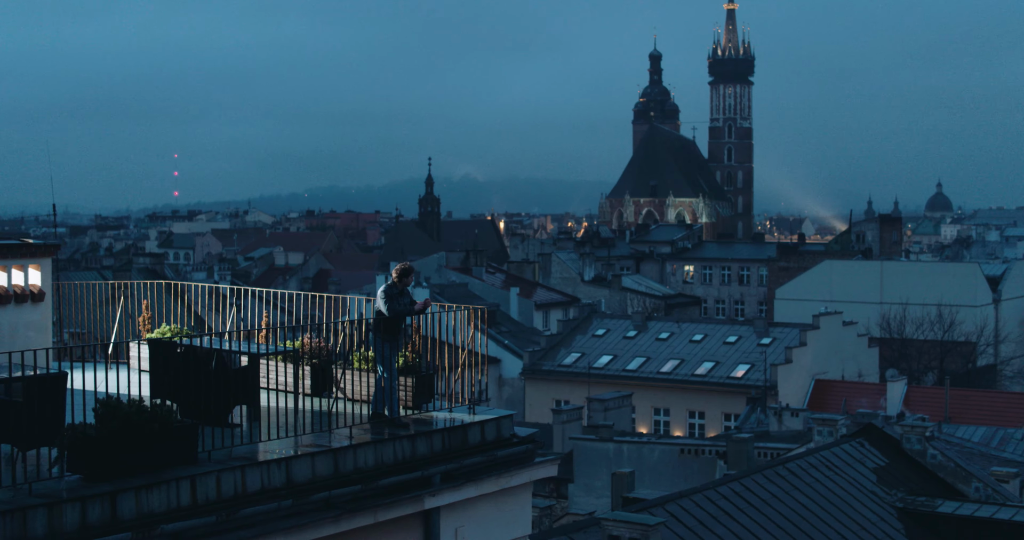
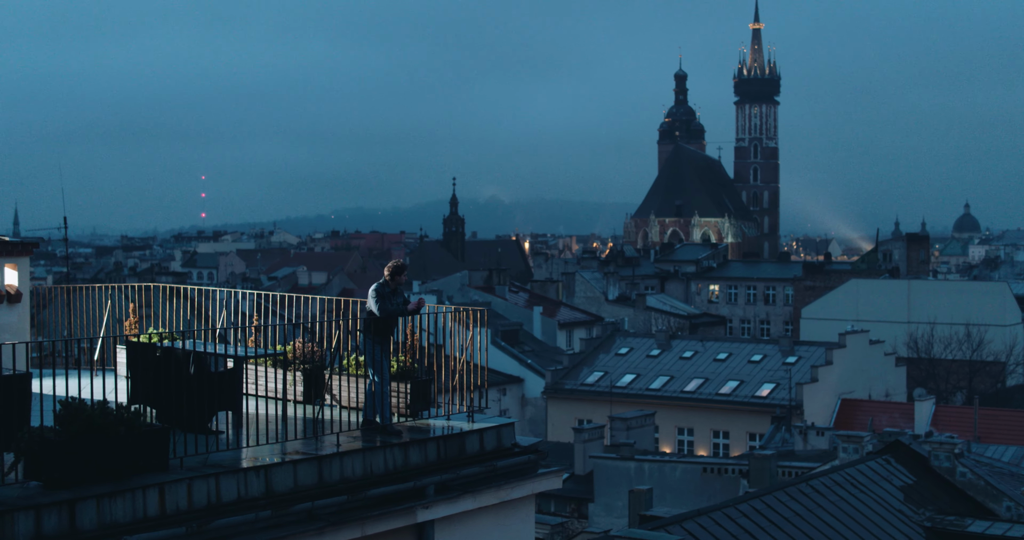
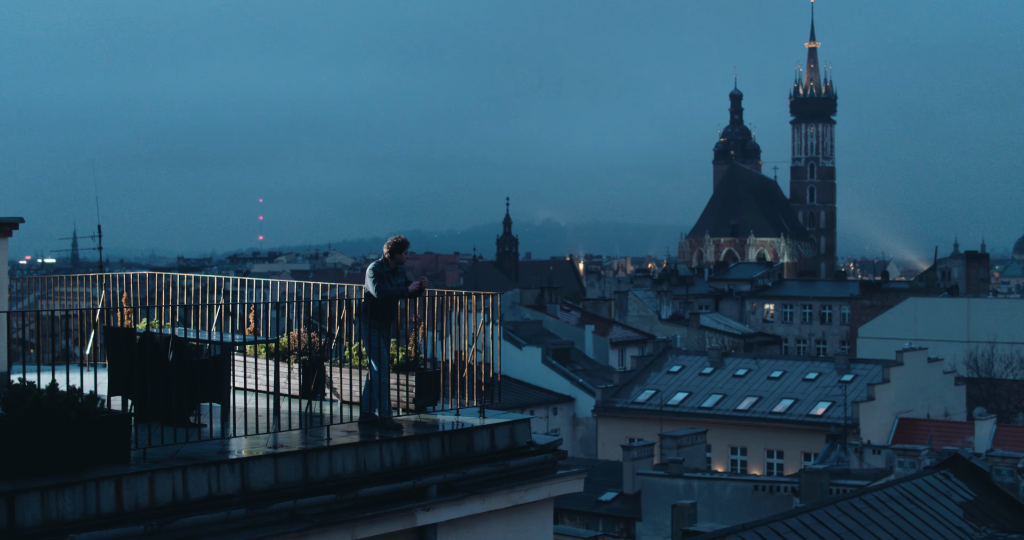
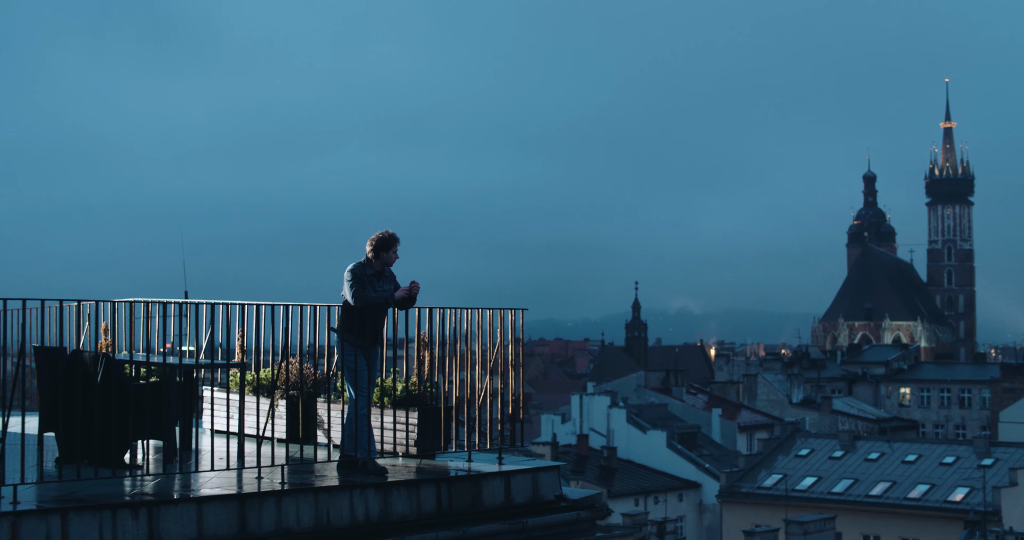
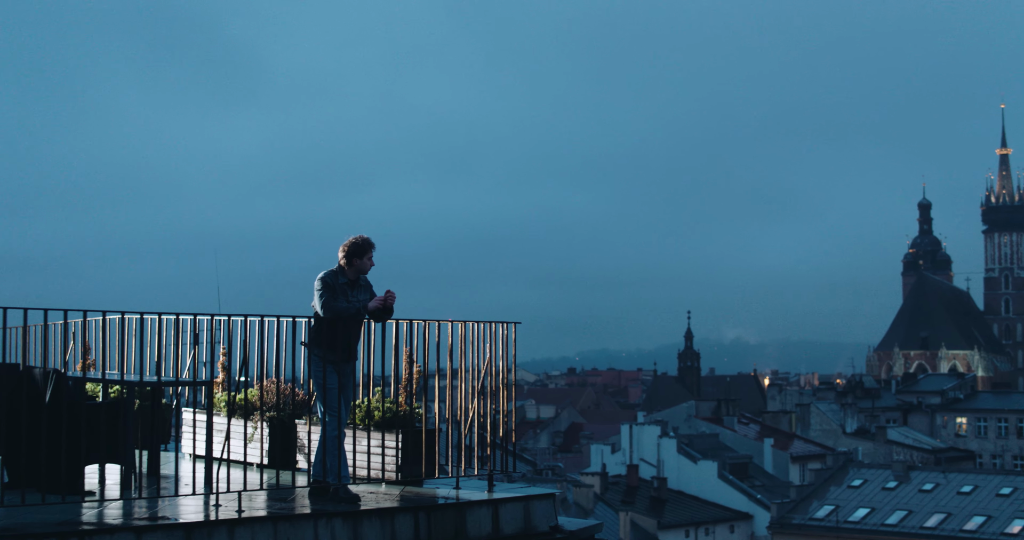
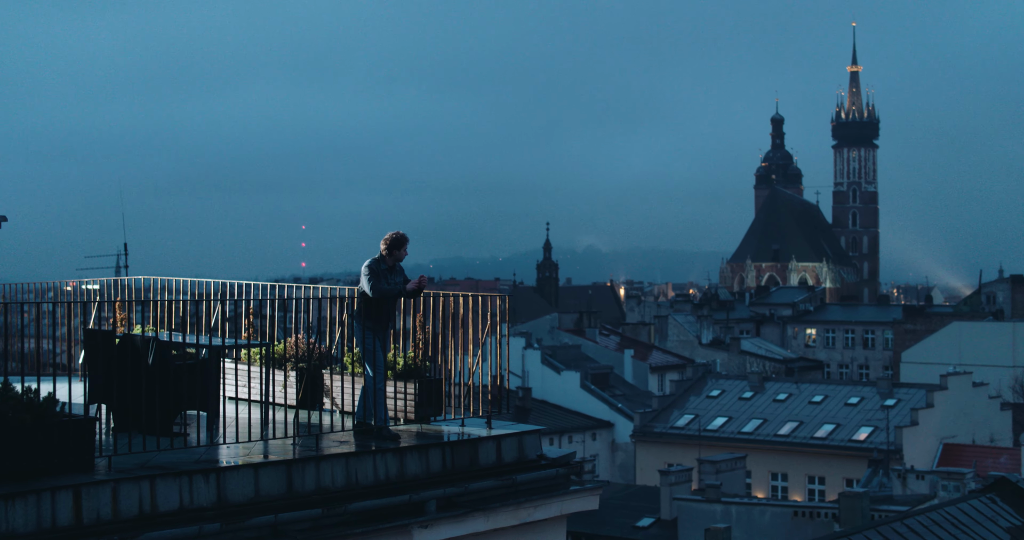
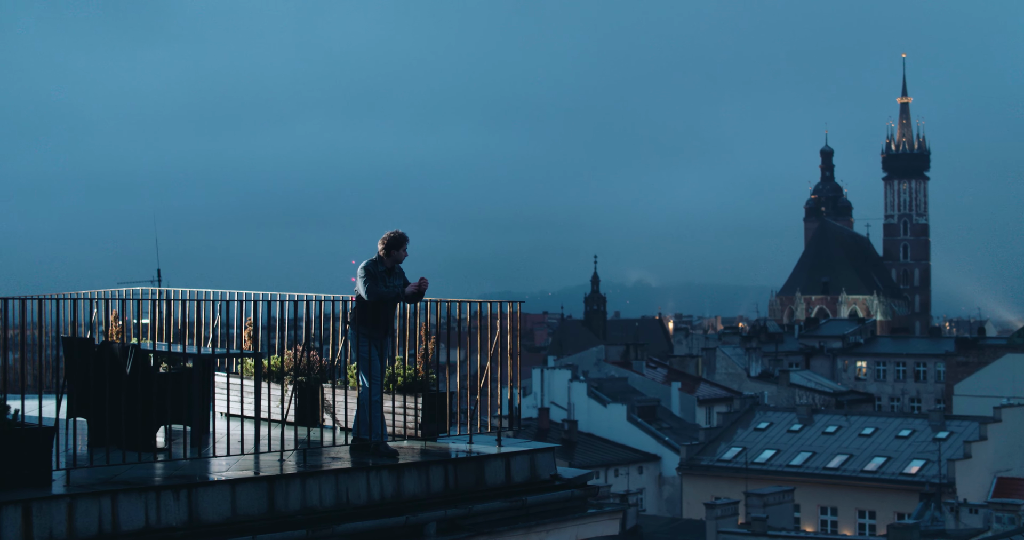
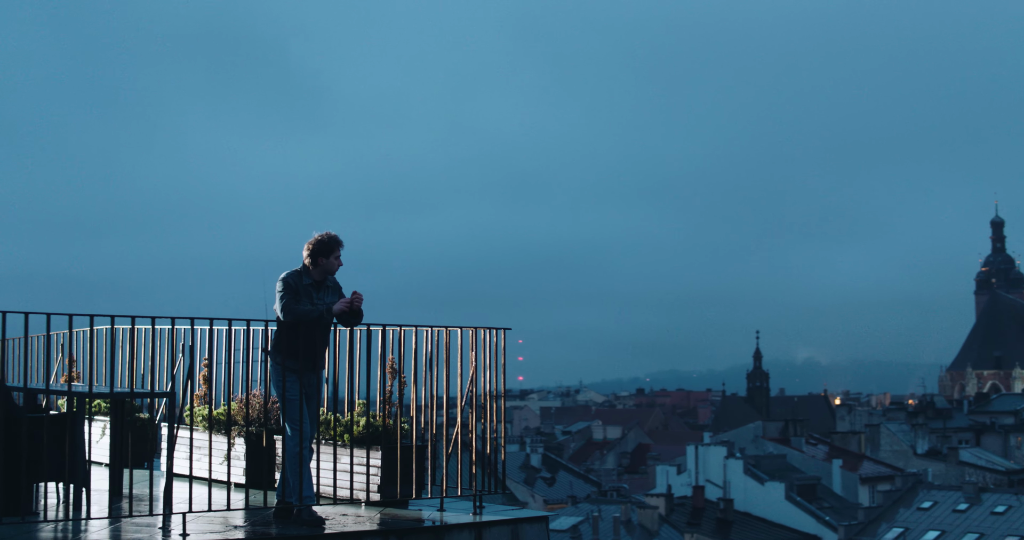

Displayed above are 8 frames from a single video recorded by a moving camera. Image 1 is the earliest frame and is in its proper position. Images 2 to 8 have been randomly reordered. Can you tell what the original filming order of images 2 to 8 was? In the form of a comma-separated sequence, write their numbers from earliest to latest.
2, 3, 6, 7, 4, 5, 8
